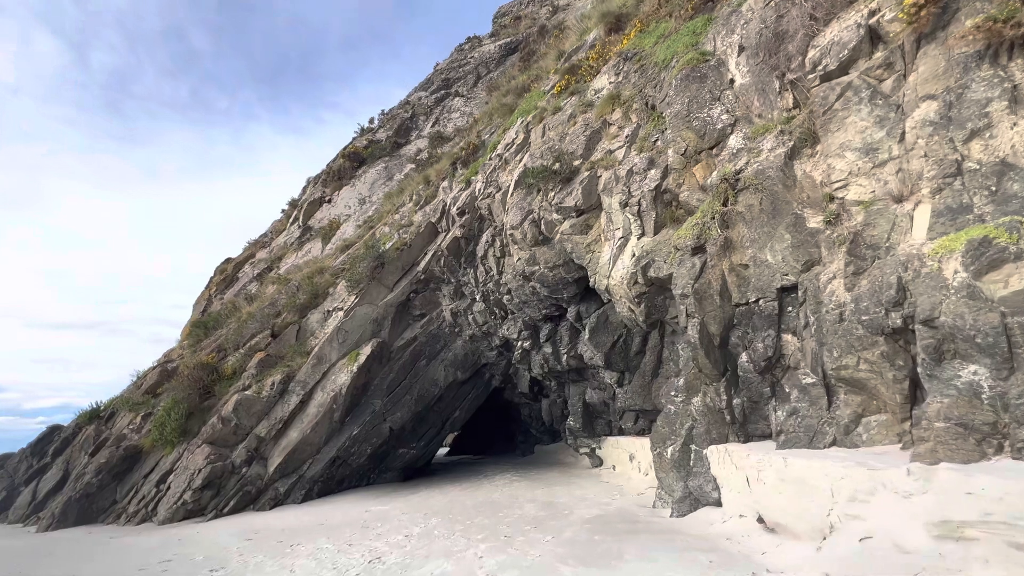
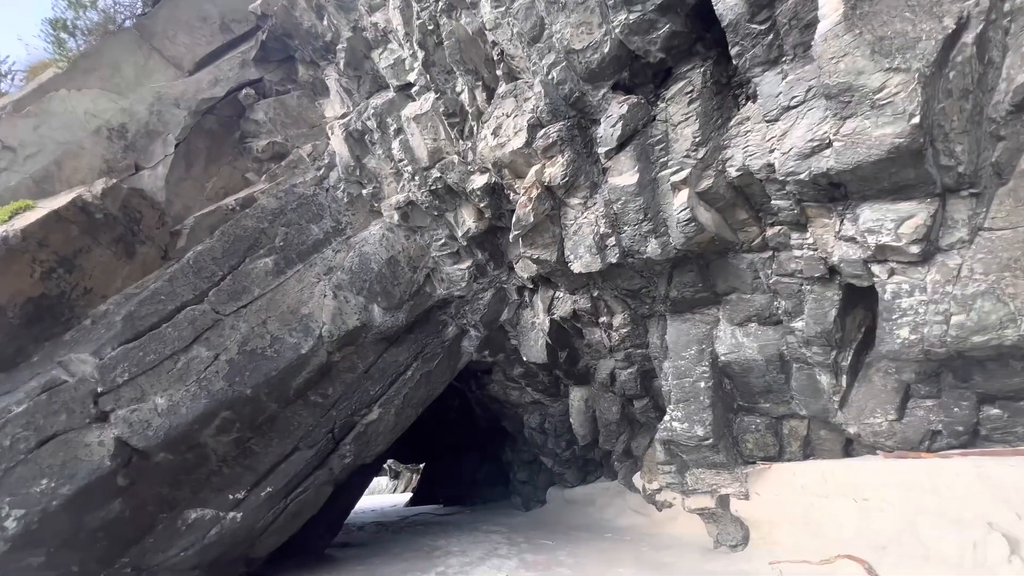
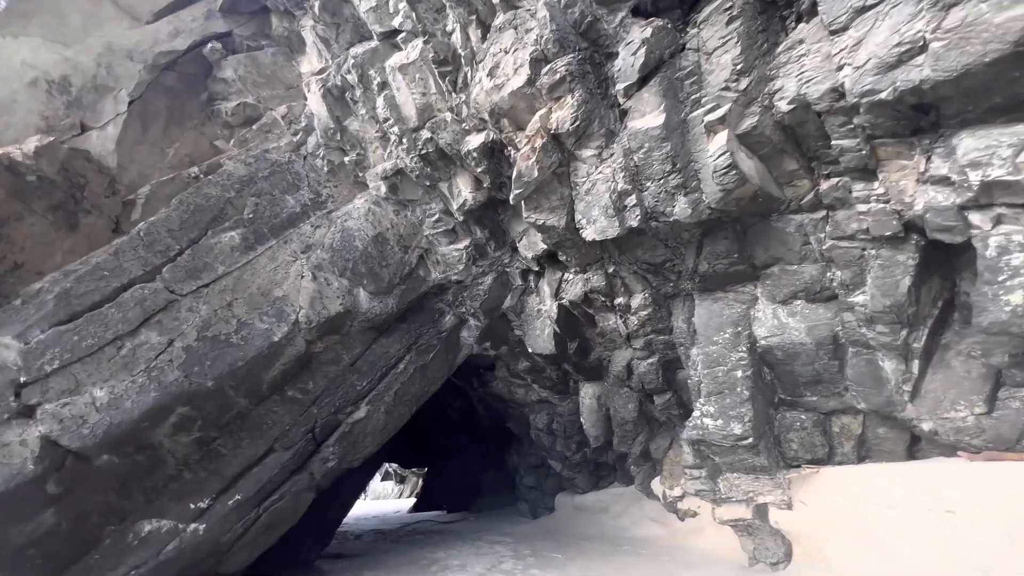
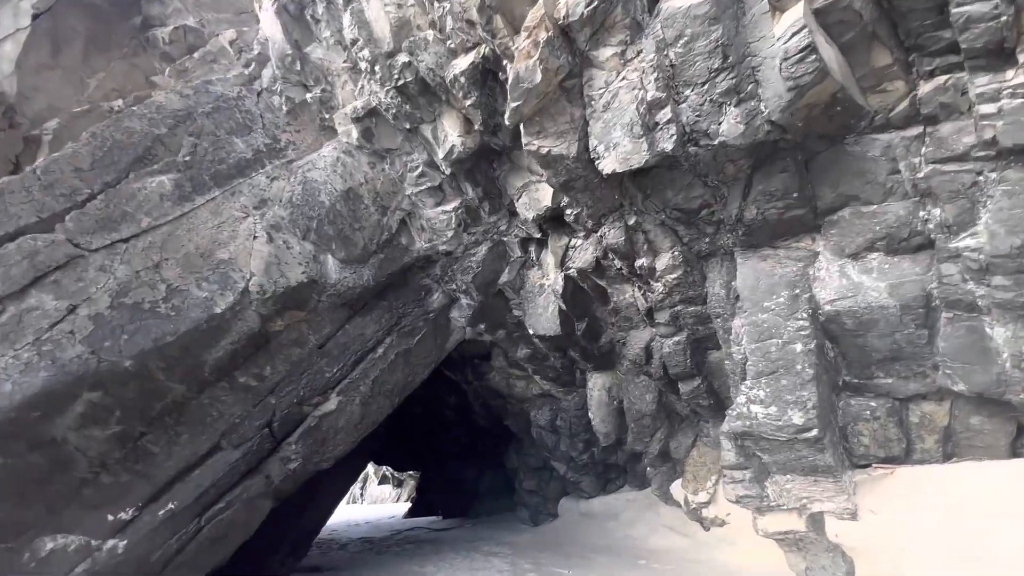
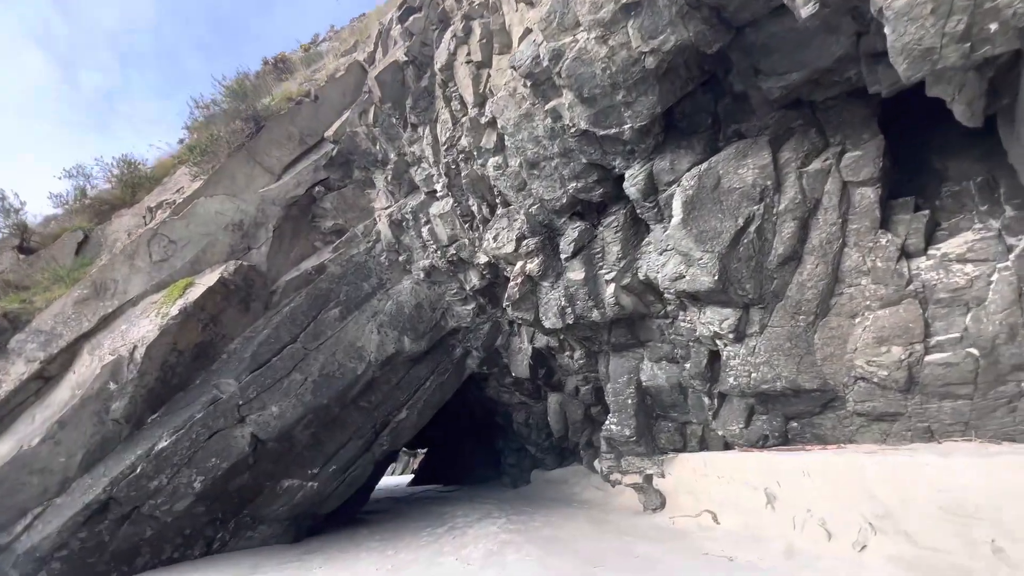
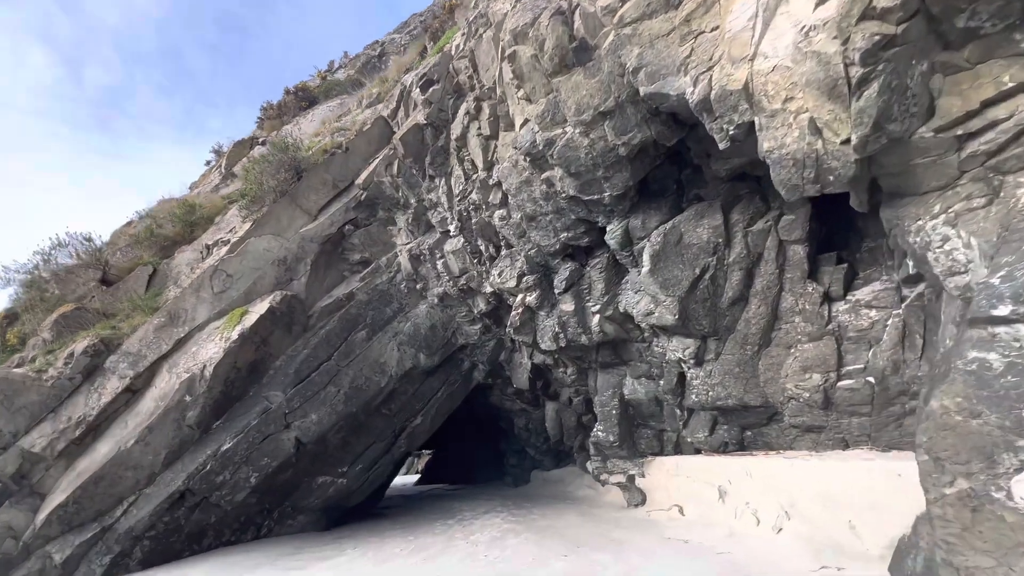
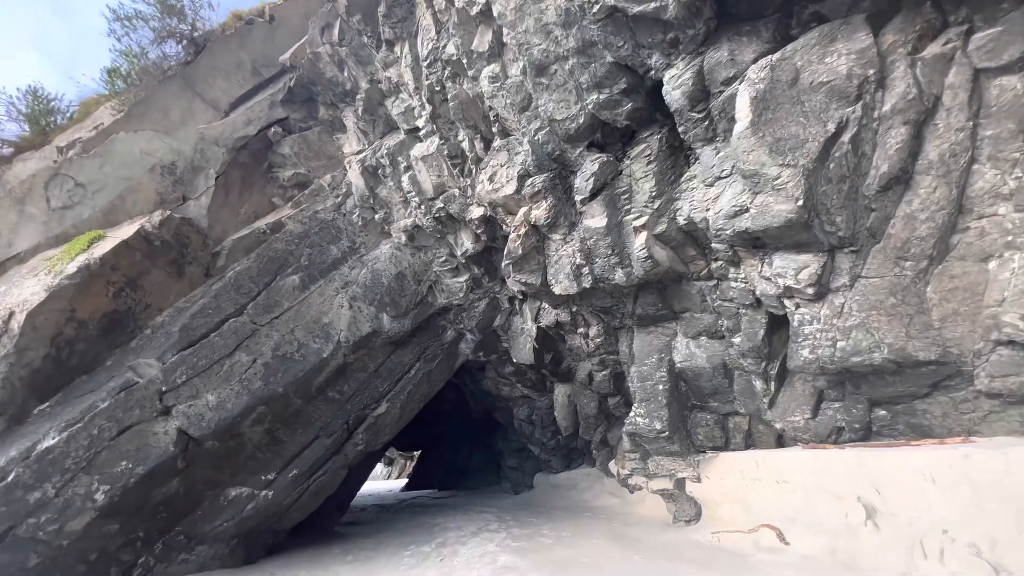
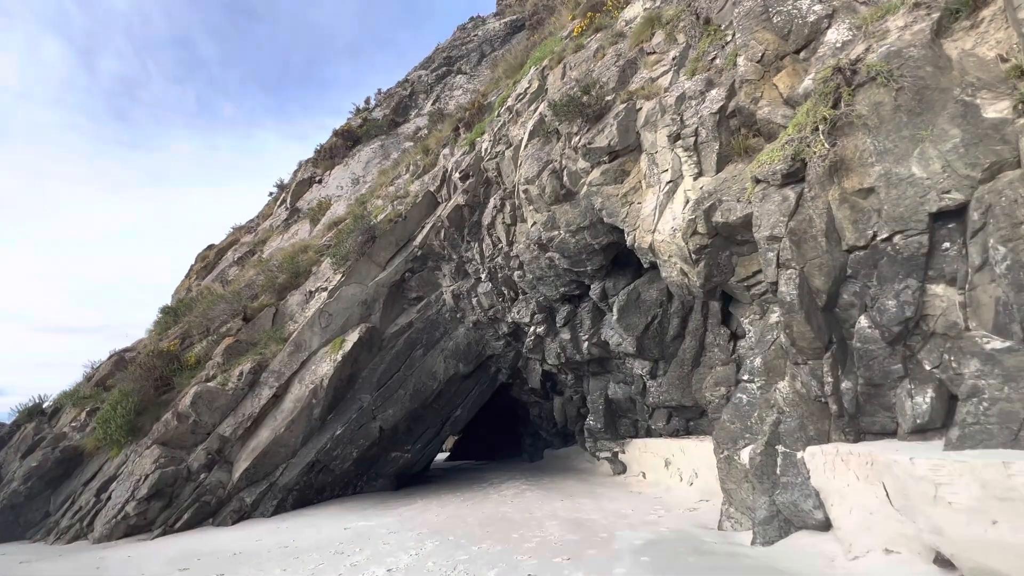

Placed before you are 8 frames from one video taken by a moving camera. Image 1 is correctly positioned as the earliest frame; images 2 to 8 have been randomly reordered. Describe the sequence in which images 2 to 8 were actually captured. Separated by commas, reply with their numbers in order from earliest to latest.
8, 6, 5, 7, 2, 3, 4
